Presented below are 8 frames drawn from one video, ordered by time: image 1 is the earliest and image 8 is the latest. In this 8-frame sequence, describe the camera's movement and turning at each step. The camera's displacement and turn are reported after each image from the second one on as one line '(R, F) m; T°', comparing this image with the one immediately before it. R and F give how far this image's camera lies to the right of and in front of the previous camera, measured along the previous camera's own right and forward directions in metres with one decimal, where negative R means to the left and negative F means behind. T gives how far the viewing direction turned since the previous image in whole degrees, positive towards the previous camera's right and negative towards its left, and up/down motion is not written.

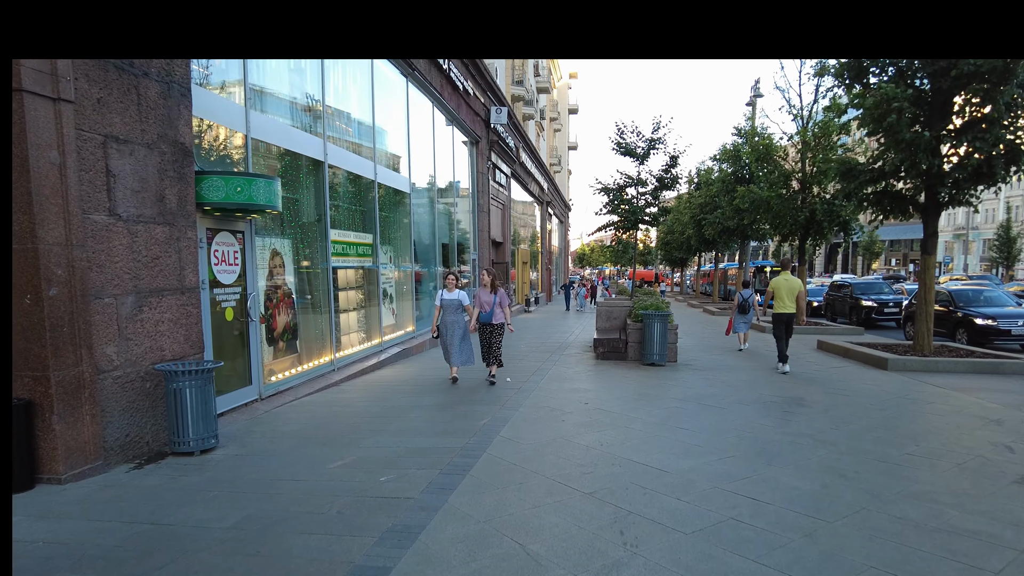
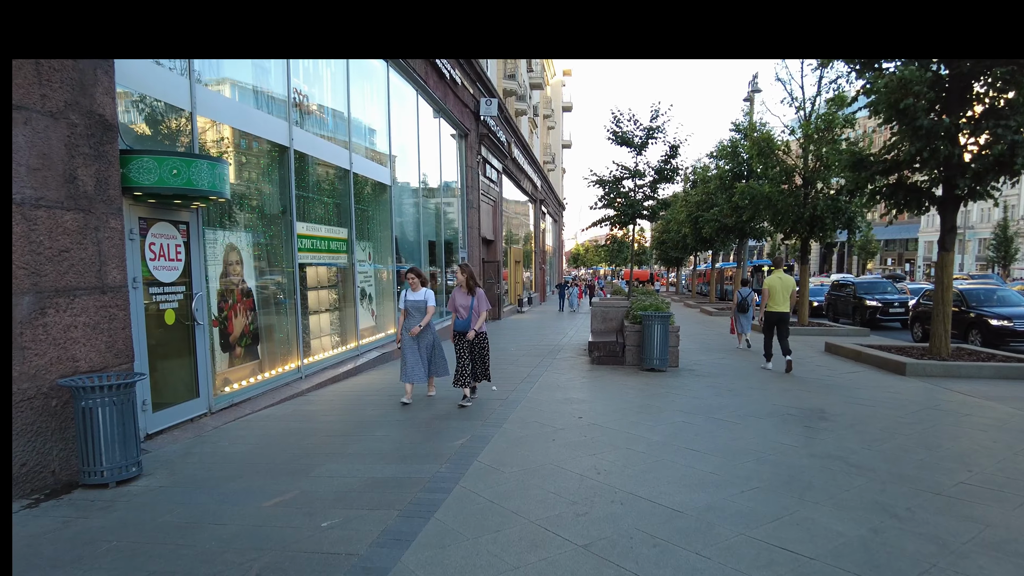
(+0.1, +0.8) m; 0°
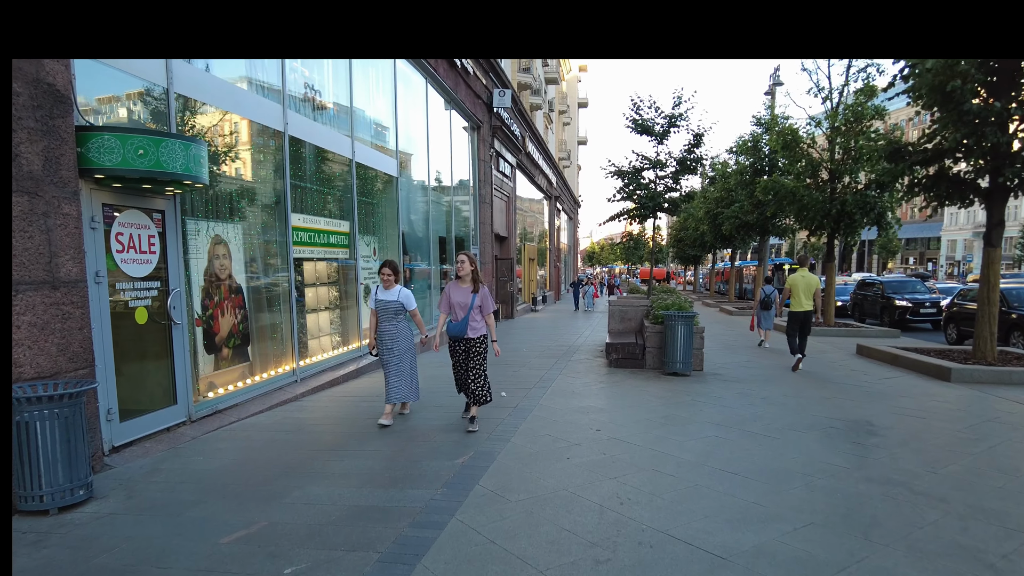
(0.0, +0.6) m; -1°
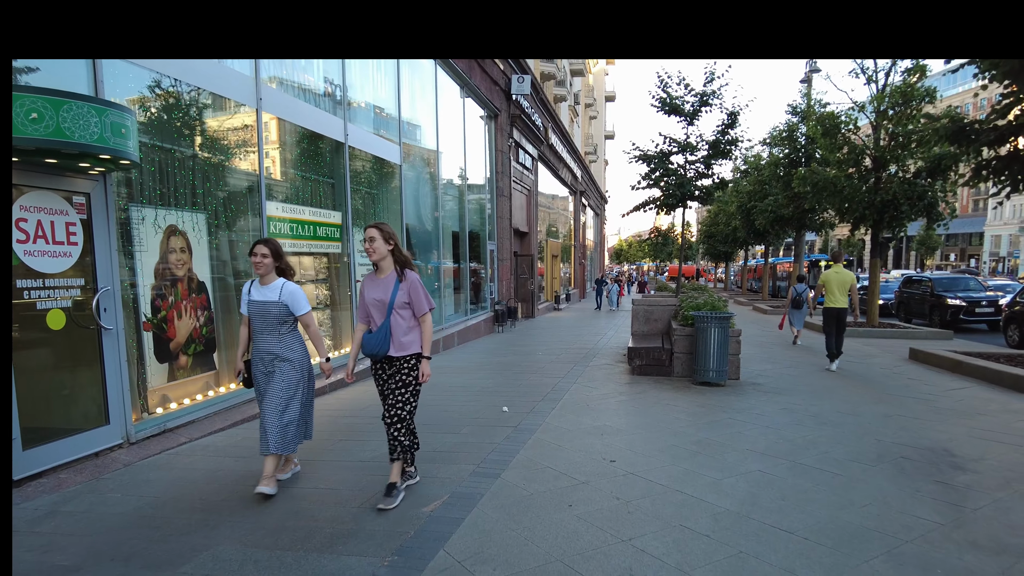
(+0.2, +1.0) m; -2°
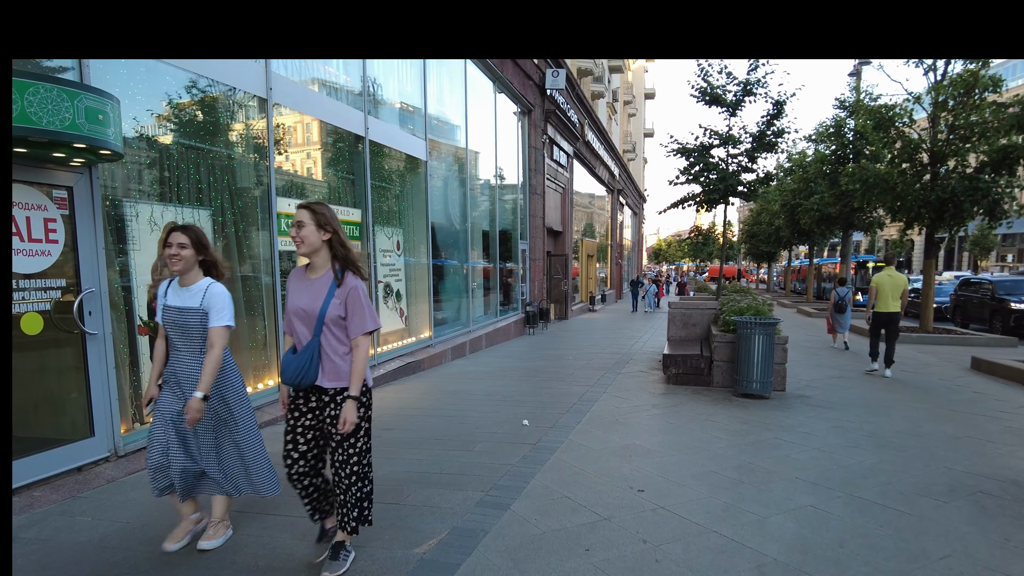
(+0.1, +0.5) m; -3°
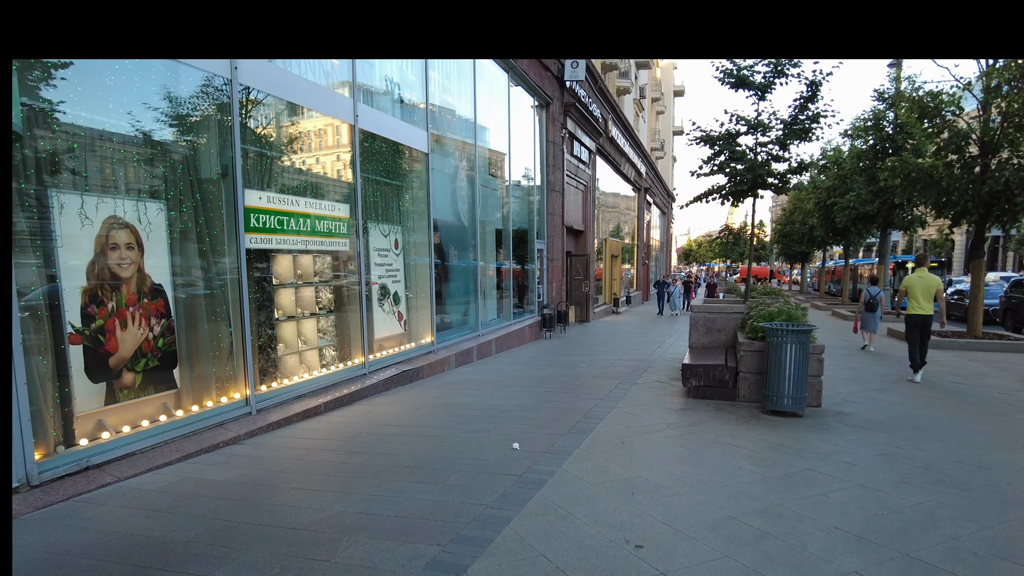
(+0.3, +0.8) m; -2°
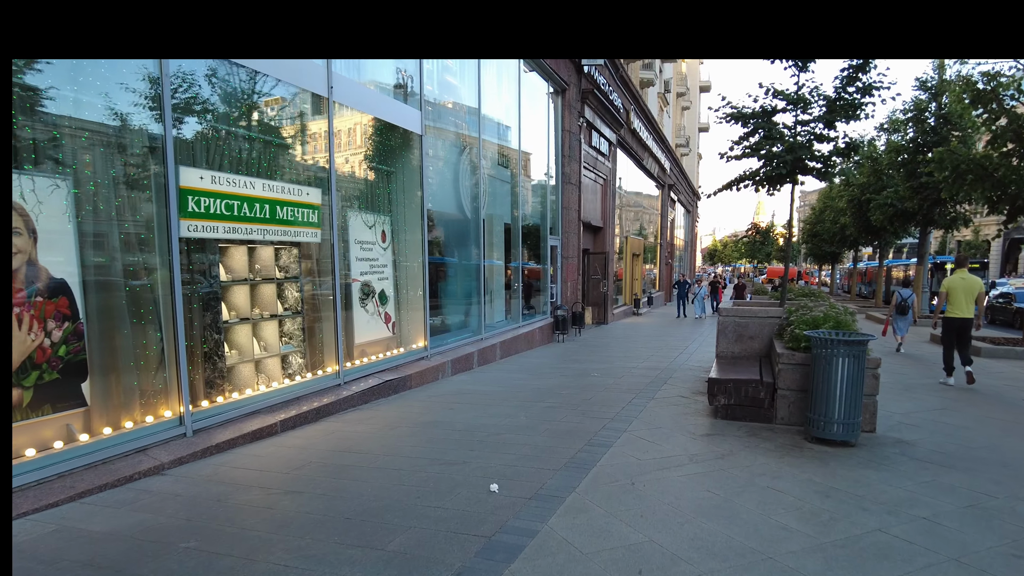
(+0.2, +1.0) m; -2°
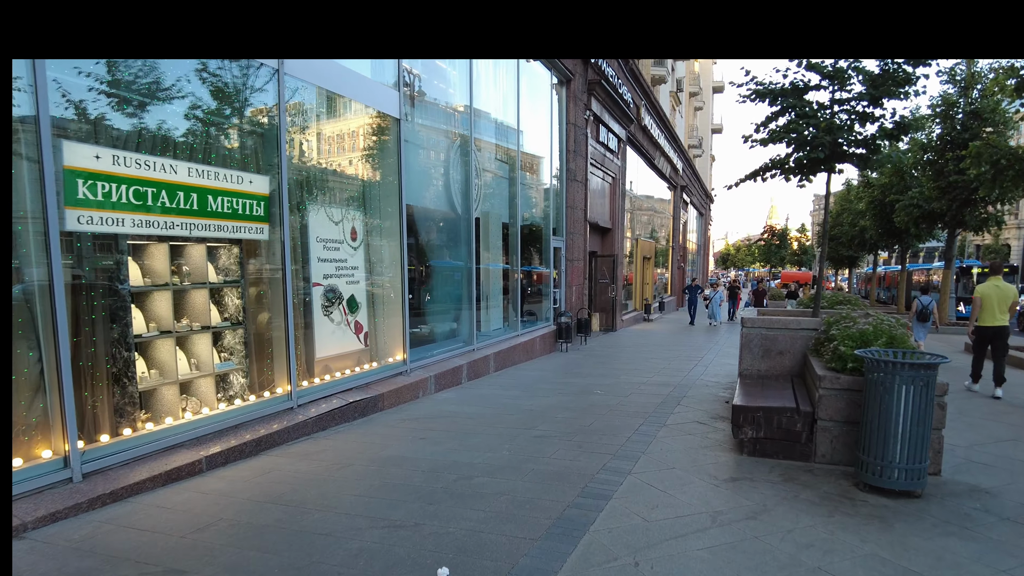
(+0.2, +1.0) m; -1°
